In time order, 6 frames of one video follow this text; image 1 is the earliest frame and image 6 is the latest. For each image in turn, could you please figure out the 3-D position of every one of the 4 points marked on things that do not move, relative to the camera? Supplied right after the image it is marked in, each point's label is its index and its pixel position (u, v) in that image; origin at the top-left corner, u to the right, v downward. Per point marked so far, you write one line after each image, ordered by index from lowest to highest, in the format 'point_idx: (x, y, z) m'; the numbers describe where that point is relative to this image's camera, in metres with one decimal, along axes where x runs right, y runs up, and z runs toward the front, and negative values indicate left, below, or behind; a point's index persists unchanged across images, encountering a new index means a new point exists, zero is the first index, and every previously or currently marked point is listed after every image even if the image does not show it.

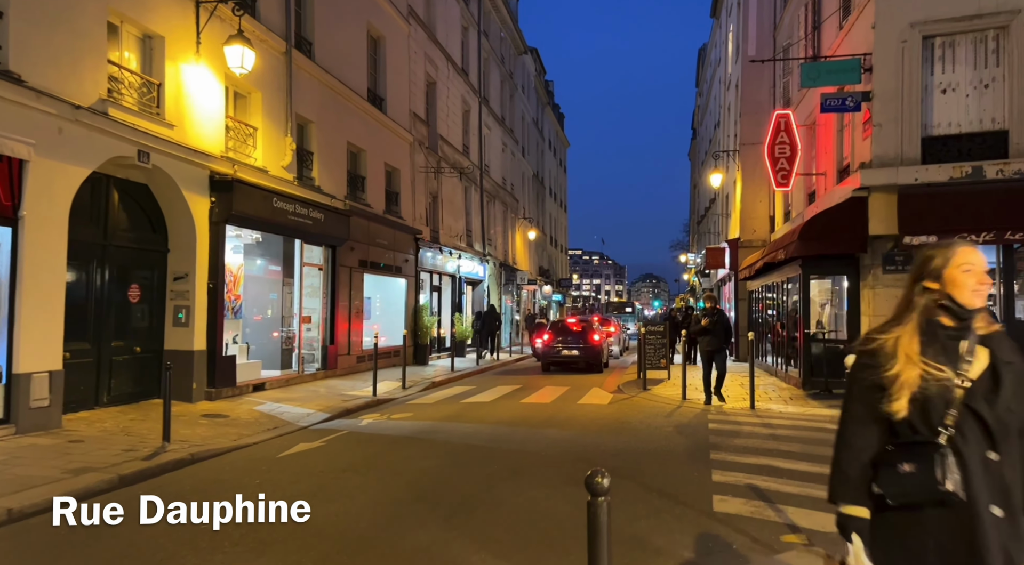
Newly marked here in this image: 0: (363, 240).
0: (-3.5, +1.0, +17.4) m
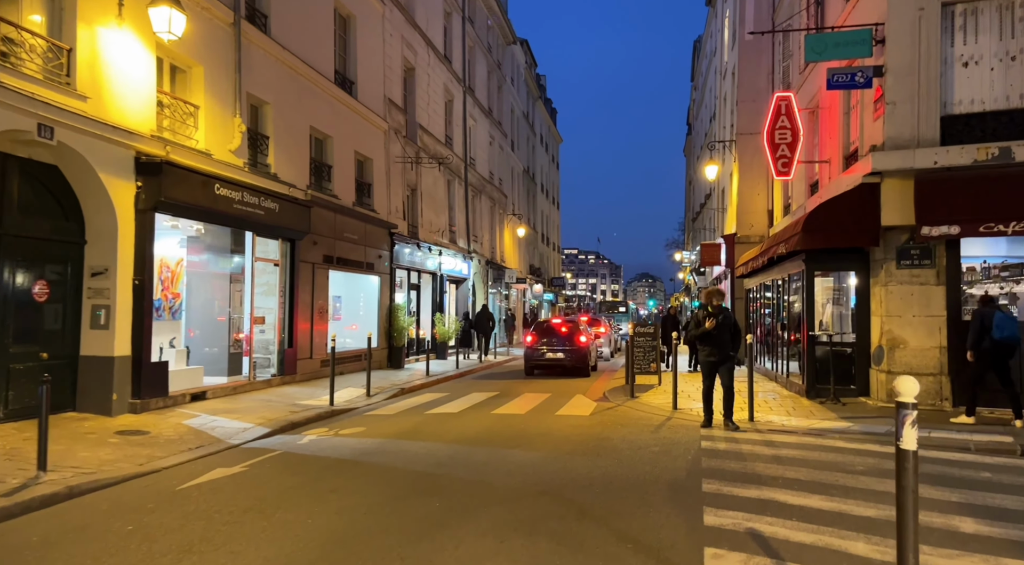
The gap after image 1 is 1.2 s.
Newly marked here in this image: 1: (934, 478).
0: (-4.0, +1.0, +16.0) m
1: (+3.9, -1.8, +6.8) m
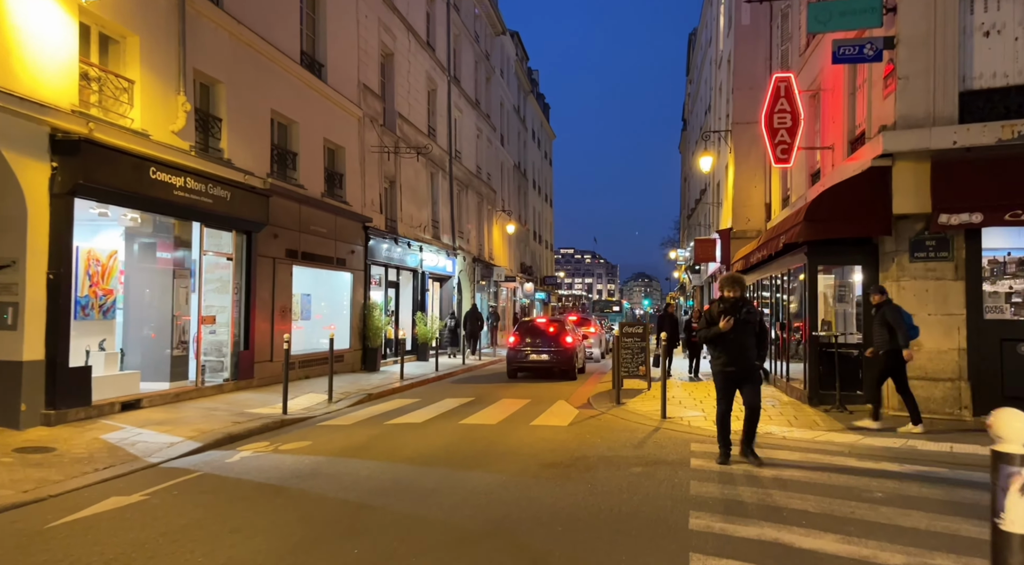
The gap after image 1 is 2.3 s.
0: (-4.4, +1.1, +14.8) m
1: (+3.5, -1.8, +5.7) m
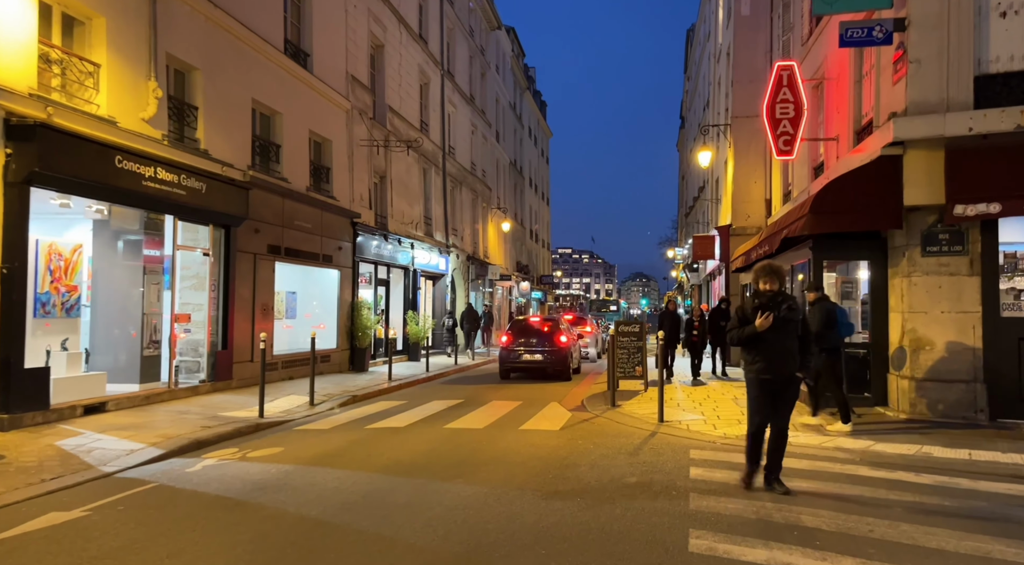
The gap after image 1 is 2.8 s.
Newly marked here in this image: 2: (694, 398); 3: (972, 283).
0: (-4.6, +1.2, +14.3) m
1: (+3.4, -1.7, +5.1) m
2: (+2.8, -1.8, +11.3) m
3: (+5.8, 0.0, +9.3) m
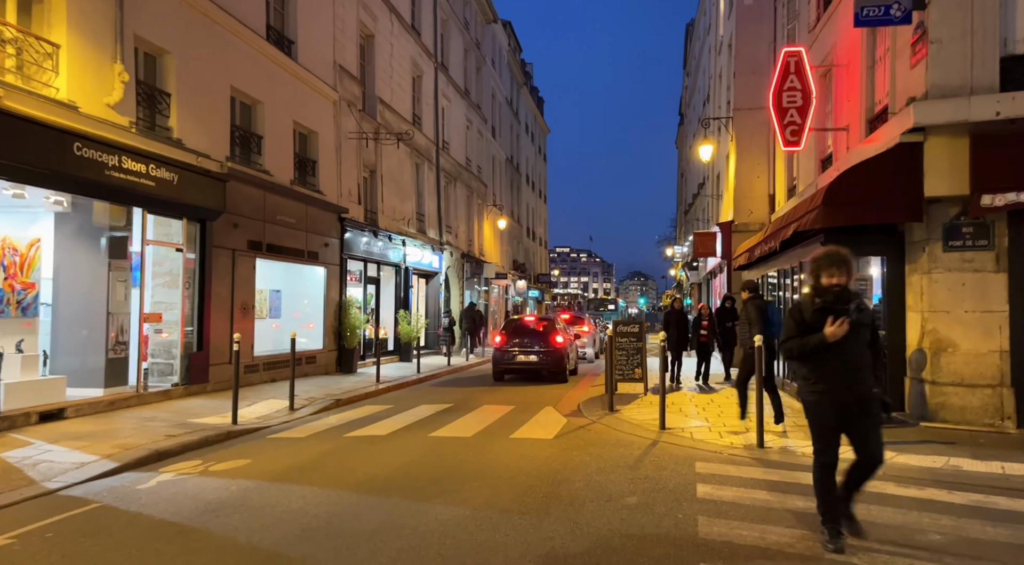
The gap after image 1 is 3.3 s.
0: (-4.7, +1.2, +13.5) m
1: (+3.3, -1.7, +4.5) m
2: (+2.7, -1.7, +10.6) m
3: (+5.7, 0.0, +8.6) m
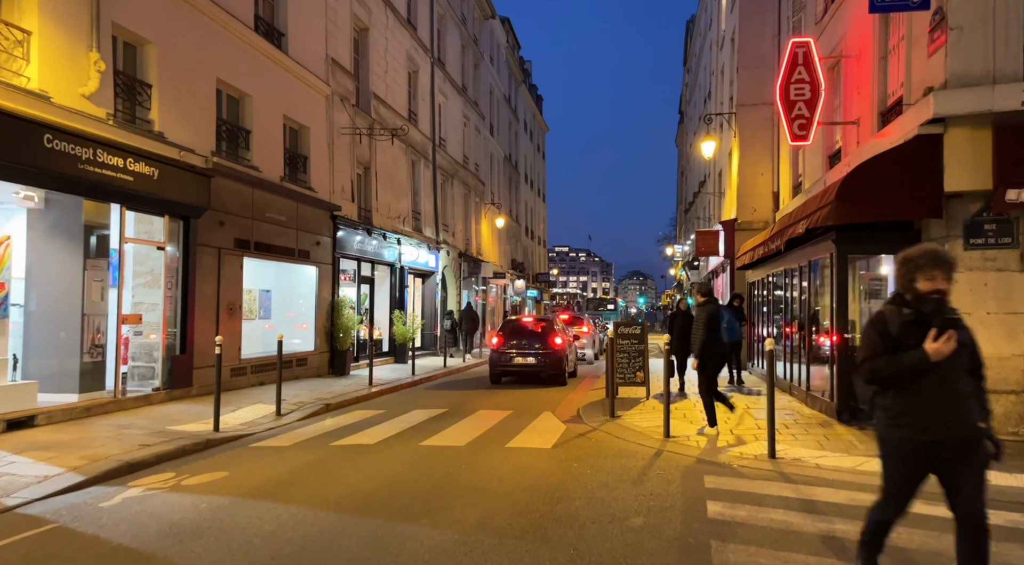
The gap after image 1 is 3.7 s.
0: (-4.8, +1.2, +13.1) m
1: (+3.3, -1.7, +4.0) m
2: (+2.6, -1.7, +10.2) m
3: (+5.6, 0.0, +8.1) m
